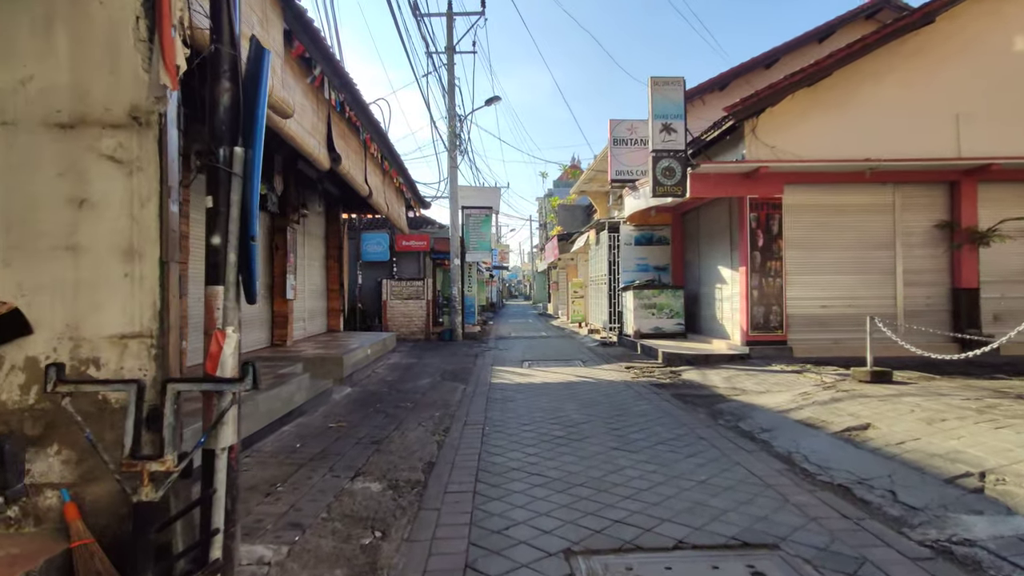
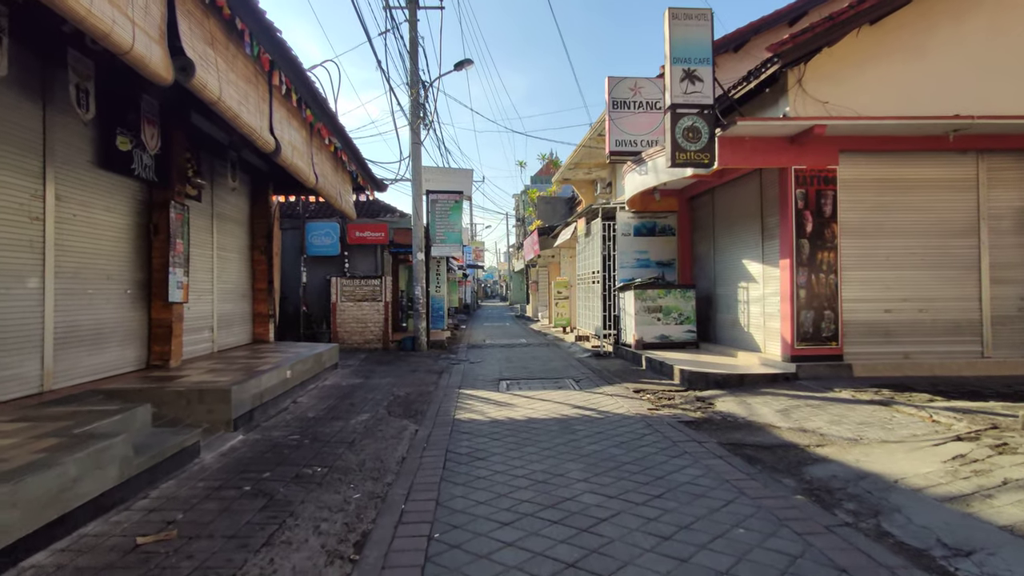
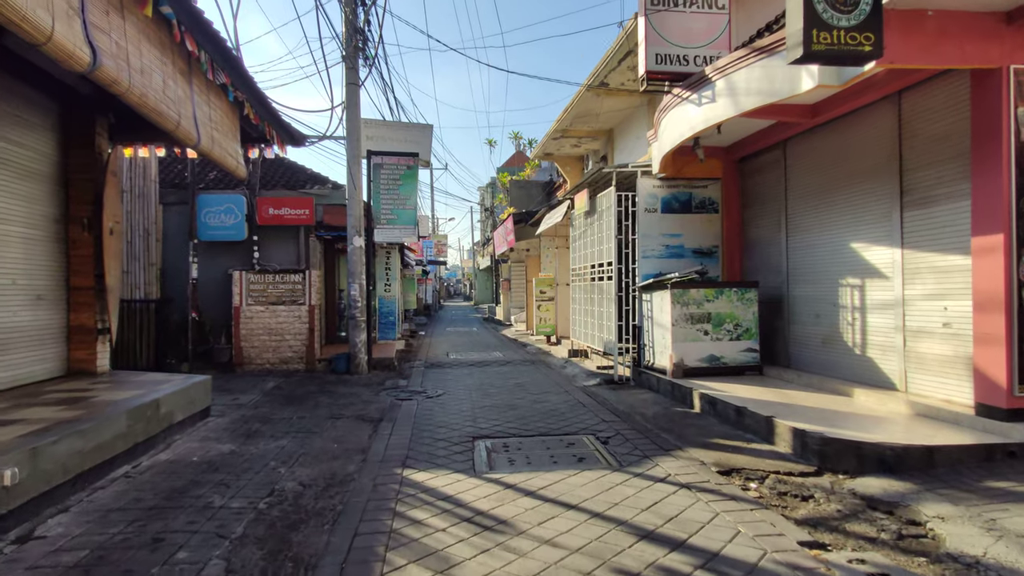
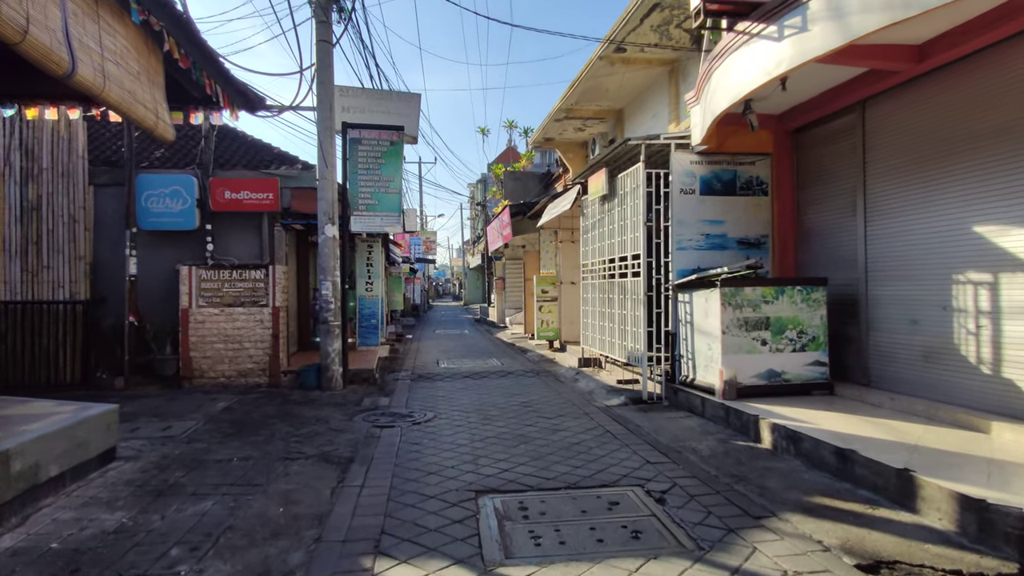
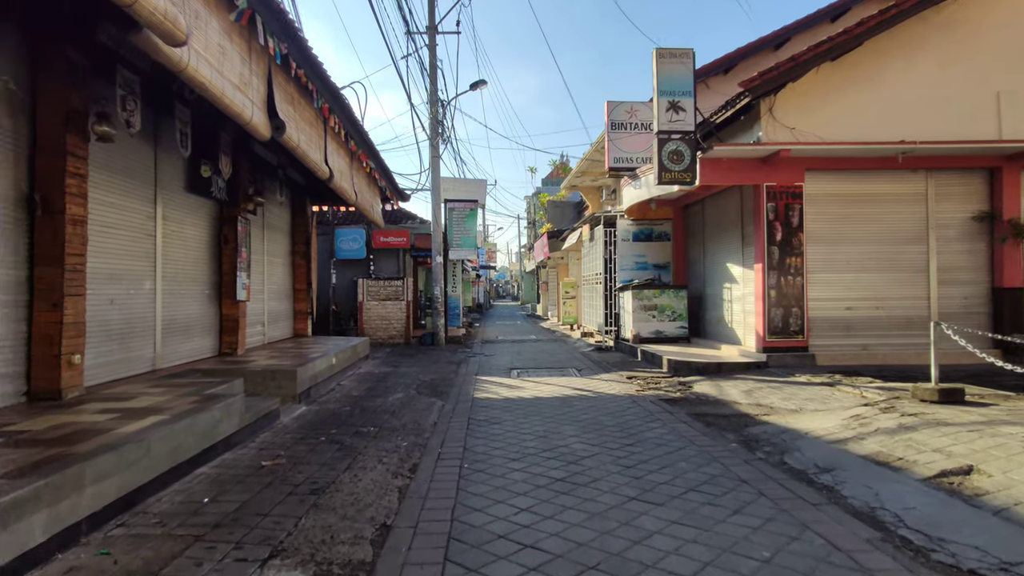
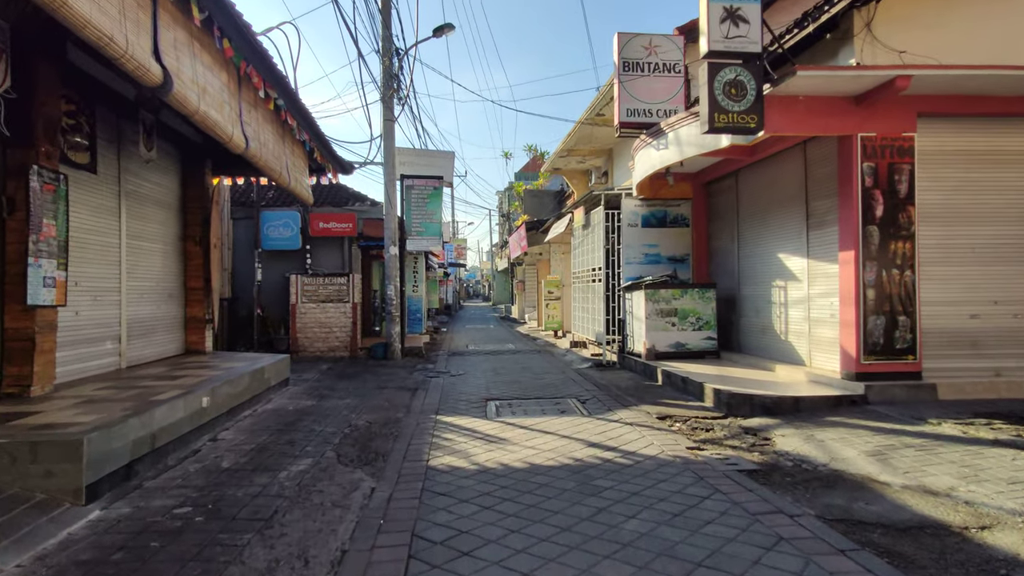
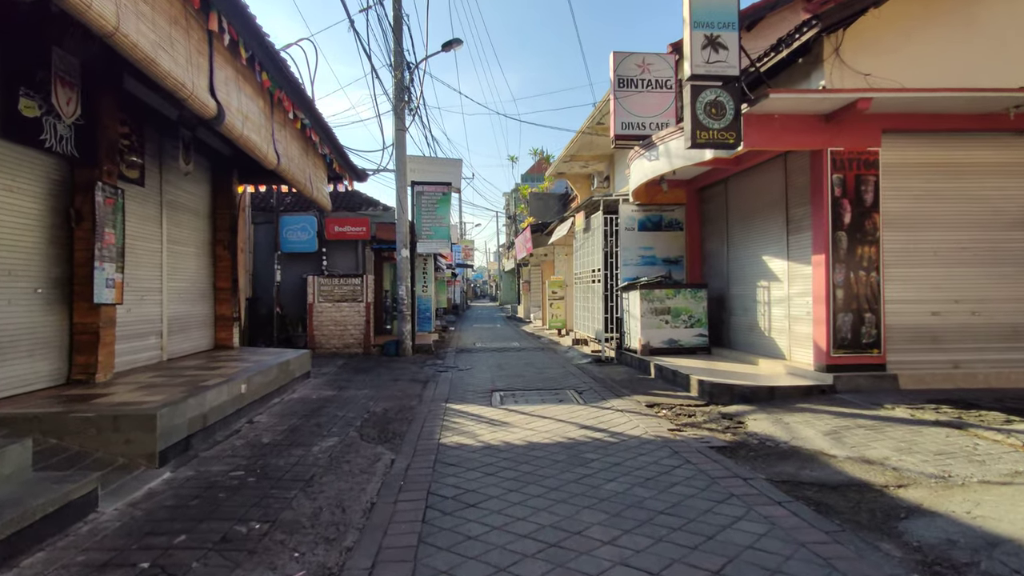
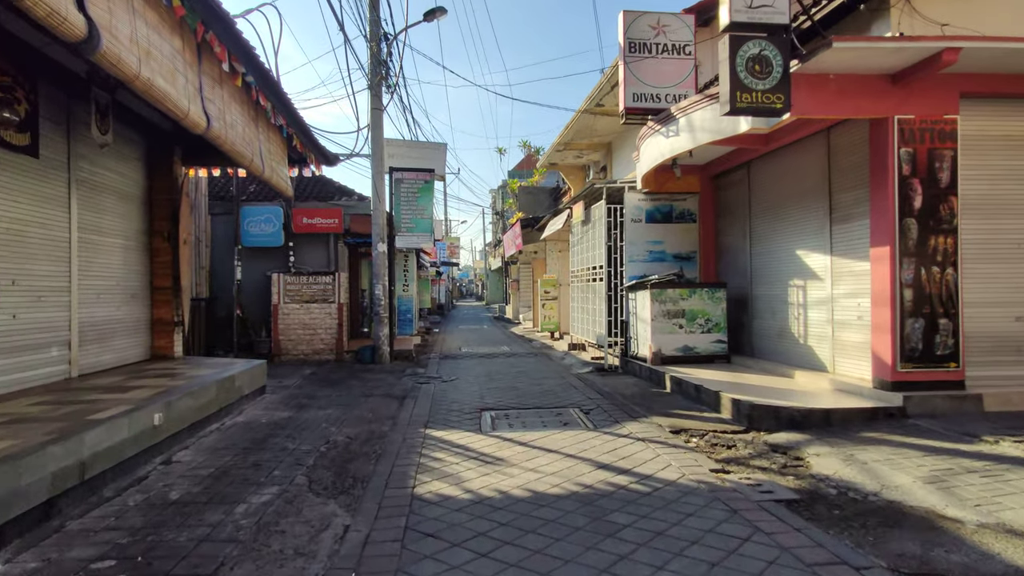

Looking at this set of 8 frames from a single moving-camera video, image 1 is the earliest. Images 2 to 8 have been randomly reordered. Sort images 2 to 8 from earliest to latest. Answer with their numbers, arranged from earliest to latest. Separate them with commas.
5, 2, 7, 6, 8, 3, 4
